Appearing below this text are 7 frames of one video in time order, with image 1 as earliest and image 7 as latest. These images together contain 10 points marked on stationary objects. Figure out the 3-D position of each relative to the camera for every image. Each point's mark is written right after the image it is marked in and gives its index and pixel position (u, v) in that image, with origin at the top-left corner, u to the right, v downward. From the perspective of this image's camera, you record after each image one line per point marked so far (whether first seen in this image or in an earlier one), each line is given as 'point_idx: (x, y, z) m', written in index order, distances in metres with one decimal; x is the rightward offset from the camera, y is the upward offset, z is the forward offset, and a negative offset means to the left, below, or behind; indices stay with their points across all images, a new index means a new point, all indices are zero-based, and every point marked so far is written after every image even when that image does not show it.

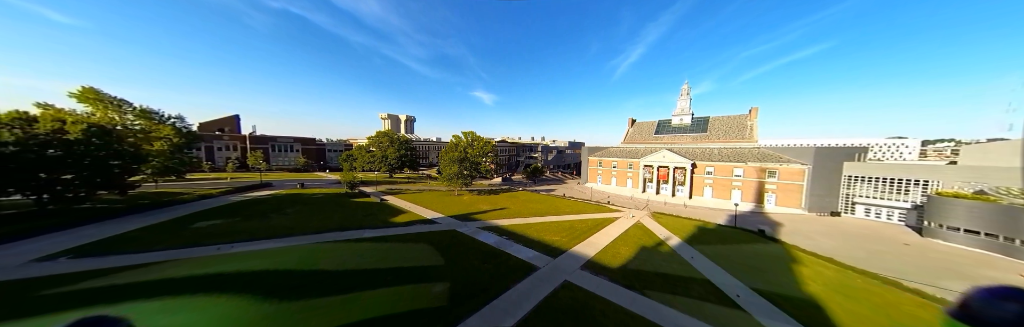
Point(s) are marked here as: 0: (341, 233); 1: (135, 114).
0: (-14.2, -6.0, +16.8) m
1: (-38.3, +5.0, +21.4) m
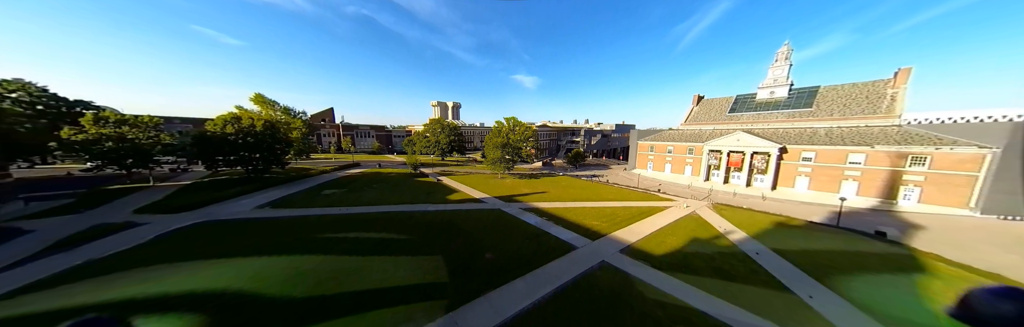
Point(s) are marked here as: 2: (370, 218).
0: (-10.2, -4.4, +21.3) m
1: (-32.8, +7.3, +29.6) m
2: (-11.7, -4.6, +17.3) m
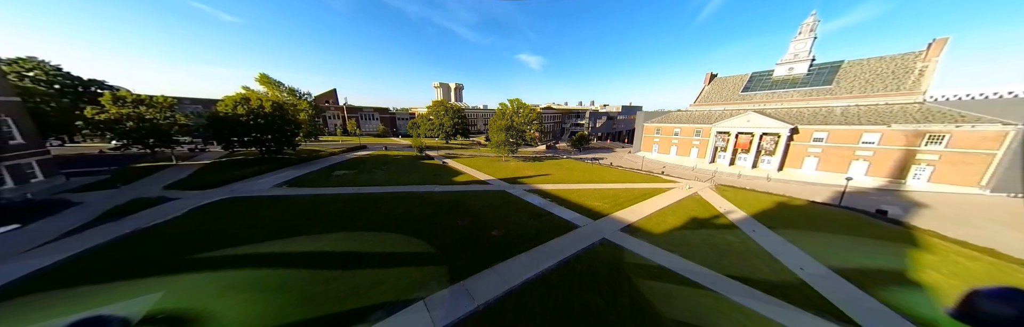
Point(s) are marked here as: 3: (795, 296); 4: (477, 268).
0: (-9.7, -2.5, +22.1) m
1: (-32.2, +9.8, +29.9) m
2: (-11.3, -3.0, +18.2) m
3: (+11.2, -5.6, +8.3) m
4: (-1.6, -5.1, +10.1) m
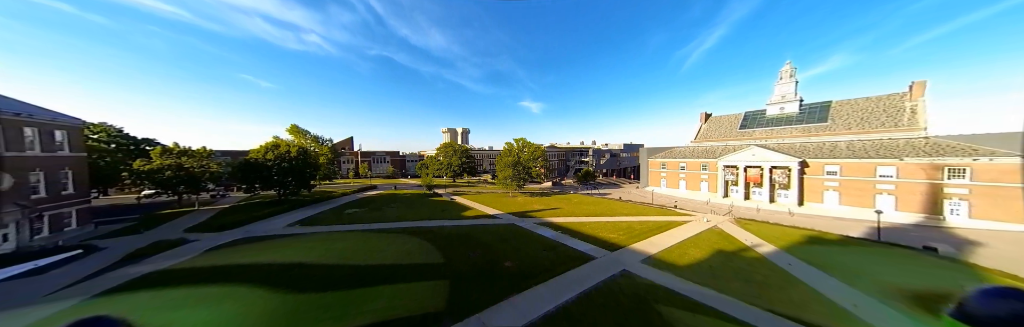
0: (-8.6, -6.1, +21.9) m
1: (-31.2, +3.9, +32.3) m
2: (-10.3, -5.9, +18.0) m
3: (+12.0, -6.1, +7.3) m
4: (-0.8, -6.2, +9.4) m
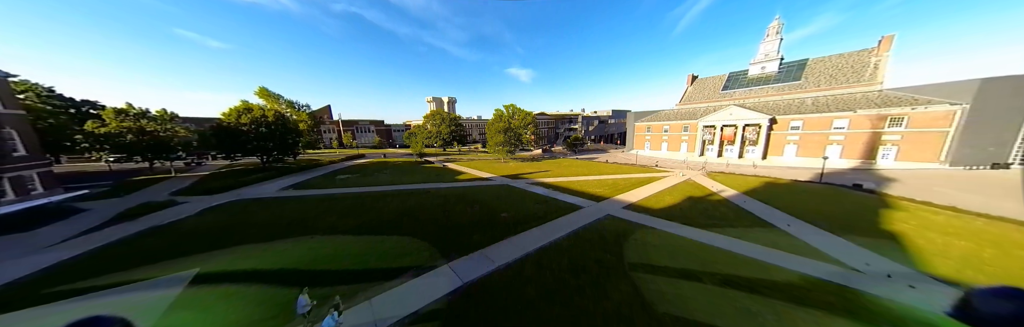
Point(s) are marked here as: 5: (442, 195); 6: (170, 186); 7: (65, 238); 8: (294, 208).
0: (-9.4, -2.2, +22.6) m
1: (-32.8, +8.4, +30.2) m
2: (-10.8, -2.7, +18.6) m
3: (+12.0, -3.6, +9.2) m
4: (-0.9, -3.9, +10.7) m
5: (-6.4, -2.7, +18.6) m
6: (-29.3, -2.0, +17.9) m
7: (-20.7, -3.5, +9.8) m
8: (-15.2, -3.0, +14.5) m
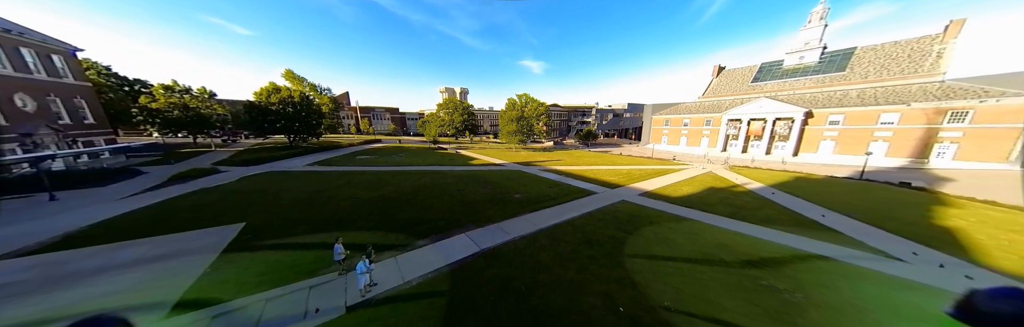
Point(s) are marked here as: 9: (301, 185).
0: (-7.9, -0.3, +23.1) m
1: (-30.5, +11.4, +31.5) m
2: (-9.6, -0.8, +19.2) m
3: (+12.6, -2.9, +8.7) m
4: (-0.1, -2.7, +10.8) m
5: (-5.1, -1.1, +19.0) m
6: (-28.1, +0.4, +19.4) m
7: (-20.0, -1.6, +10.9) m
8: (-14.2, -1.2, +15.4) m
9: (-14.2, -1.4, +14.1) m
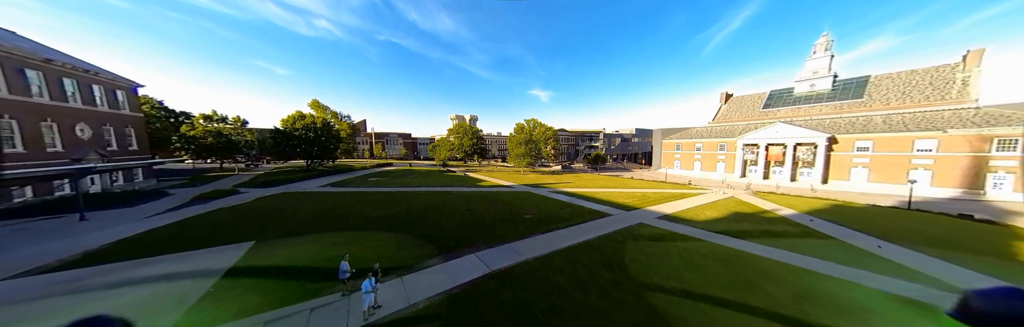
0: (-6.9, -2.7, +23.0) m
1: (-29.1, +7.9, +33.6) m
2: (-8.7, -2.8, +19.2) m
3: (+13.1, -3.6, +7.6) m
4: (+0.4, -3.6, +10.2) m
5: (-4.2, -3.0, +18.7) m
6: (-27.1, -1.5, +20.2) m
7: (-19.4, -2.5, +11.3) m
8: (-13.5, -2.6, +15.5) m
9: (-13.5, -2.7, +14.2) m
